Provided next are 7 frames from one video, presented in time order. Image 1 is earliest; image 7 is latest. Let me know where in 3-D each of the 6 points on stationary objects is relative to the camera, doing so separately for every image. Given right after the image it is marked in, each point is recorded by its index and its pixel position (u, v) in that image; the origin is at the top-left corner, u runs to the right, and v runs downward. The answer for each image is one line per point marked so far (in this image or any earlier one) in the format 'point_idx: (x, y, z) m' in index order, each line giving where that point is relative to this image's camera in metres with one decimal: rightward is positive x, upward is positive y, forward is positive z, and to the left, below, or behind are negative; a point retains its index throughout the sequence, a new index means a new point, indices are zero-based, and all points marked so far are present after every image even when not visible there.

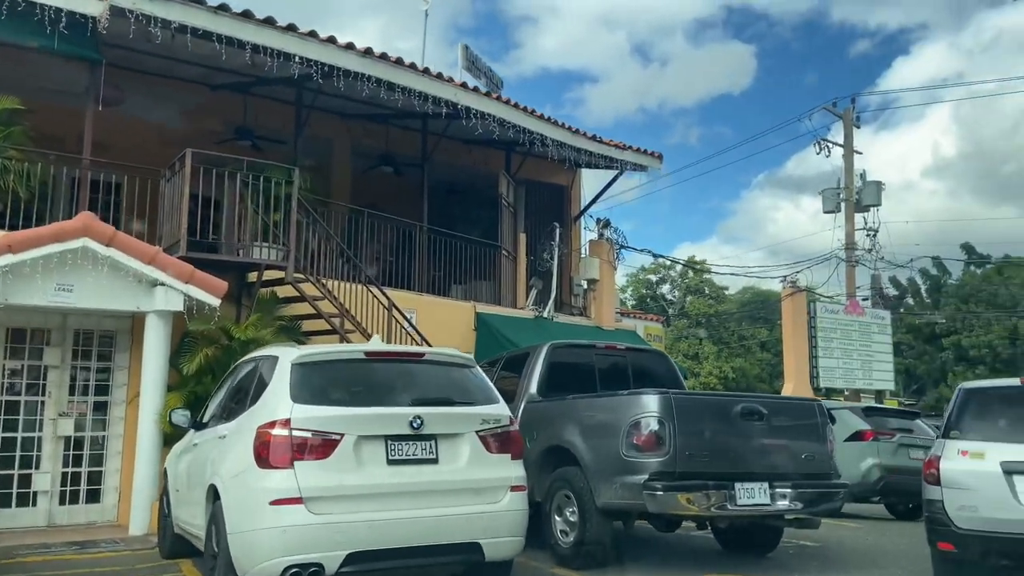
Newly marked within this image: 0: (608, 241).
0: (+2.4, +1.2, +19.6) m
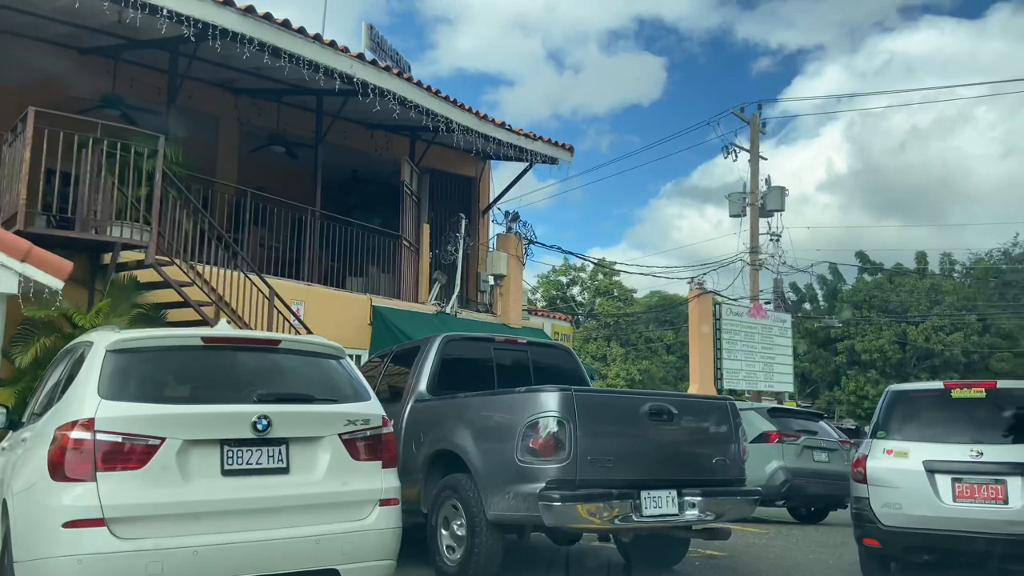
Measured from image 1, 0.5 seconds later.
0: (+0.1, +1.3, +18.9) m
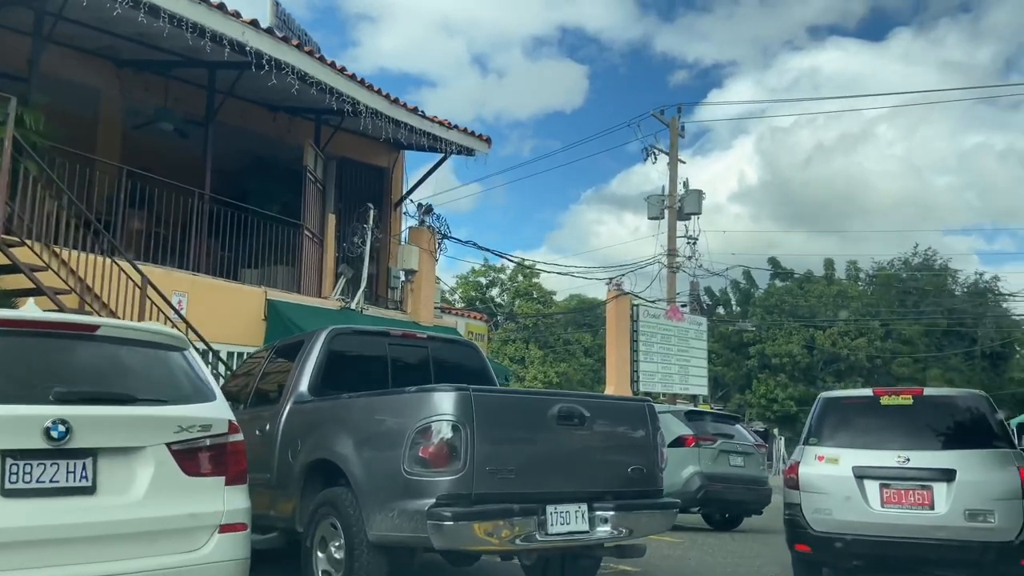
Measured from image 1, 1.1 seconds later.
0: (-1.9, +1.4, +18.0) m
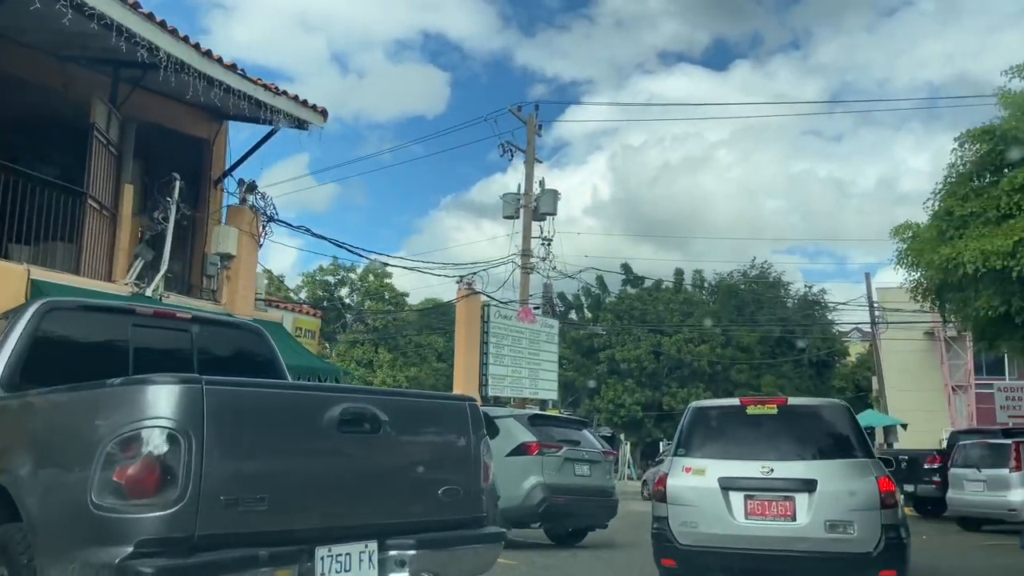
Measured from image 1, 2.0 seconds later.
0: (-5.3, +1.6, +15.9) m
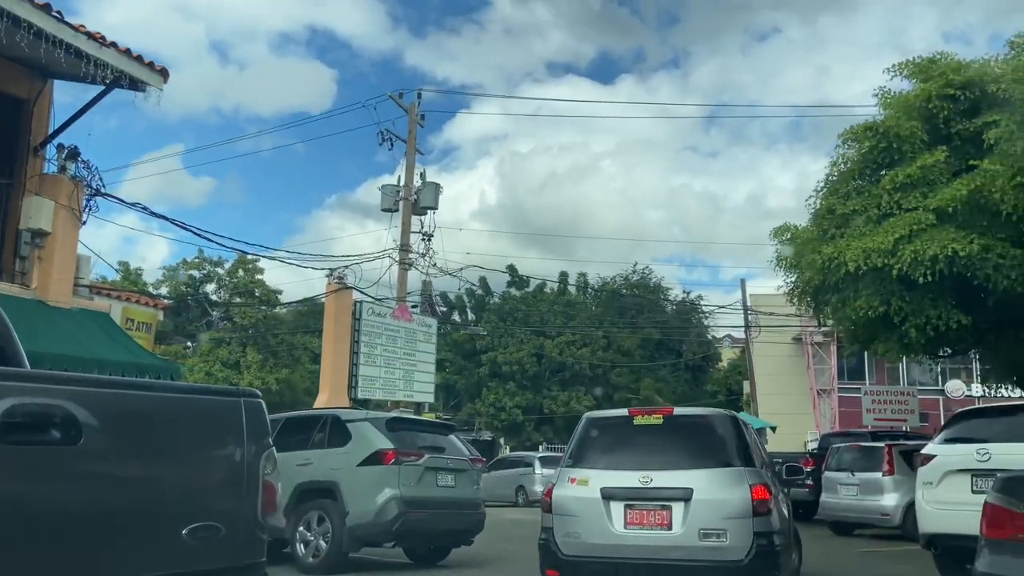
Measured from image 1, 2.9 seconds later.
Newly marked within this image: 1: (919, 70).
0: (-7.7, +1.9, +13.7) m
1: (+6.8, +3.6, +13.0) m
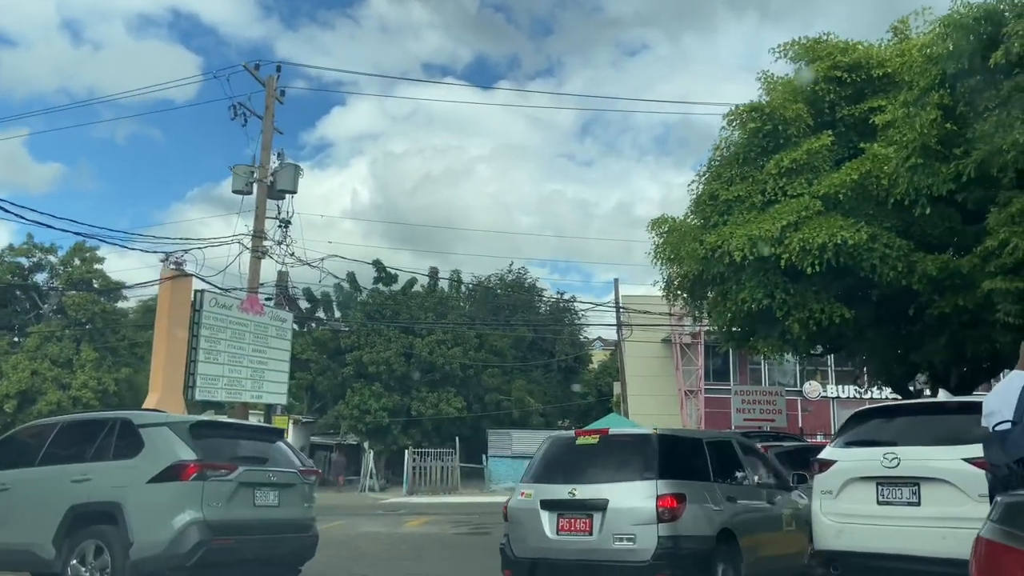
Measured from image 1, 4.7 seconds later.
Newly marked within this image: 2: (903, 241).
0: (-9.8, +2.3, +10.7) m
1: (+4.6, +3.8, +12.3) m
2: (+5.3, +0.6, +10.5) m
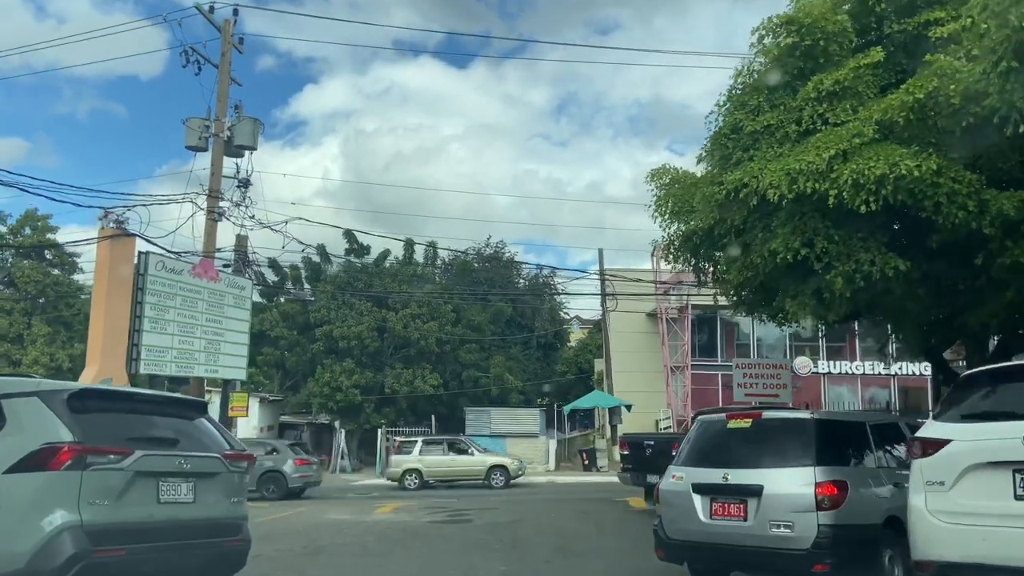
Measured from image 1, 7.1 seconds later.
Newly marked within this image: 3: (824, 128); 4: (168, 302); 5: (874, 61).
0: (-9.9, +3.0, +8.4) m
1: (+4.5, +4.4, +10.4) m
2: (+5.1, +1.3, +8.6) m
3: (+3.9, +2.0, +9.6) m
4: (-8.7, -0.4, +19.6) m
5: (+4.5, +2.8, +9.7) m
